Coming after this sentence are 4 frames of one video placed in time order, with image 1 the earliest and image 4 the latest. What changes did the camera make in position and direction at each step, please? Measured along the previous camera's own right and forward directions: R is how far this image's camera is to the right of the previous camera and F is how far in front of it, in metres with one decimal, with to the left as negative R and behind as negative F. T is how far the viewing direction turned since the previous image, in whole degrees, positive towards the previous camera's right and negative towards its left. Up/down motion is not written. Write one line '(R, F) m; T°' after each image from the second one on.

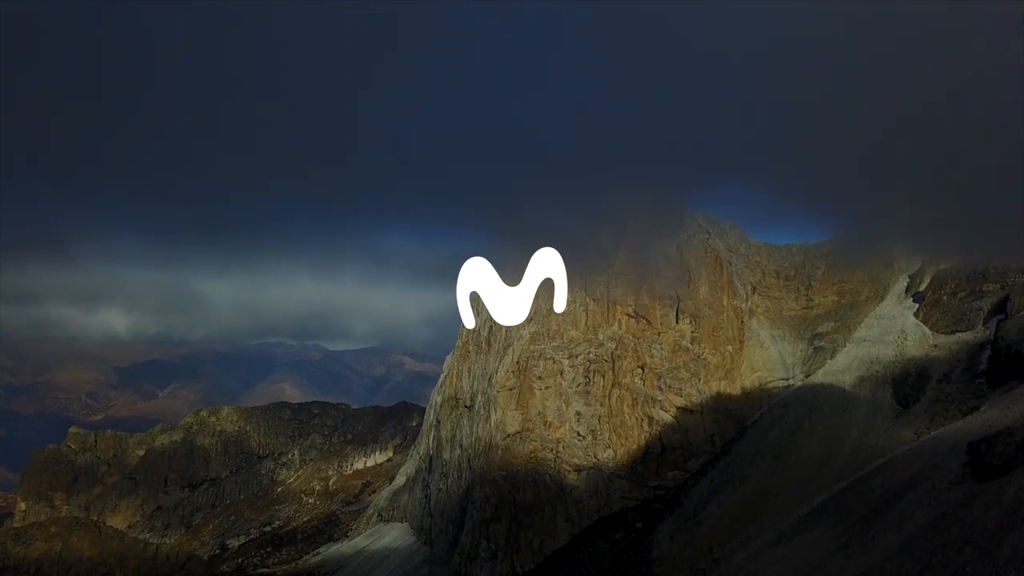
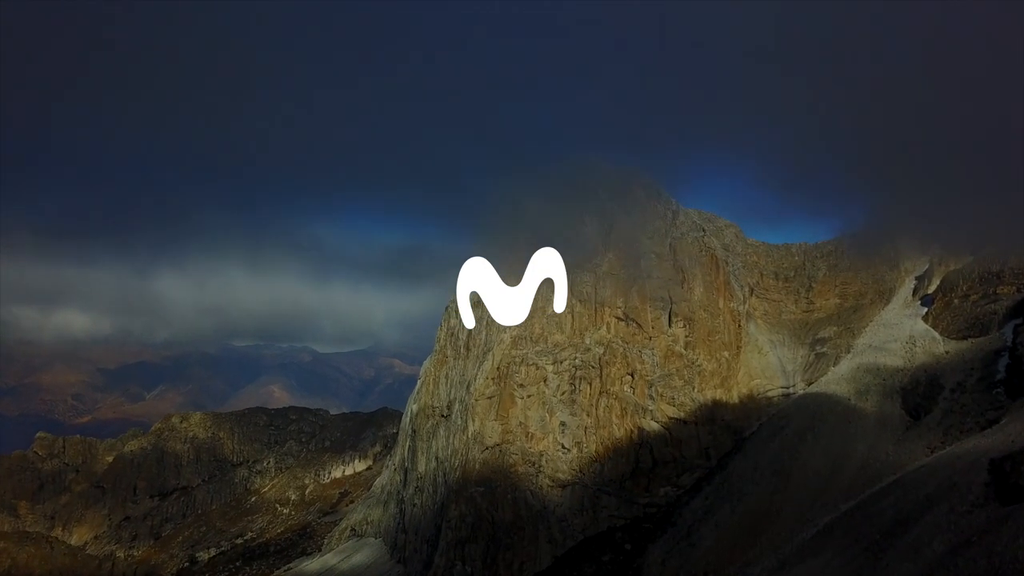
(+1.0, +5.2) m; +1°
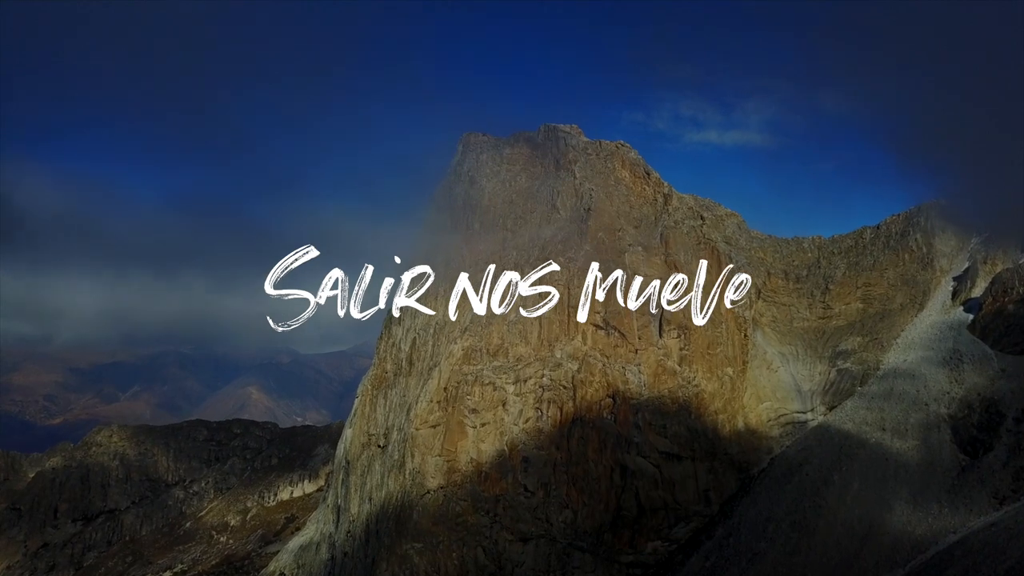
(+2.2, +13.3) m; +1°
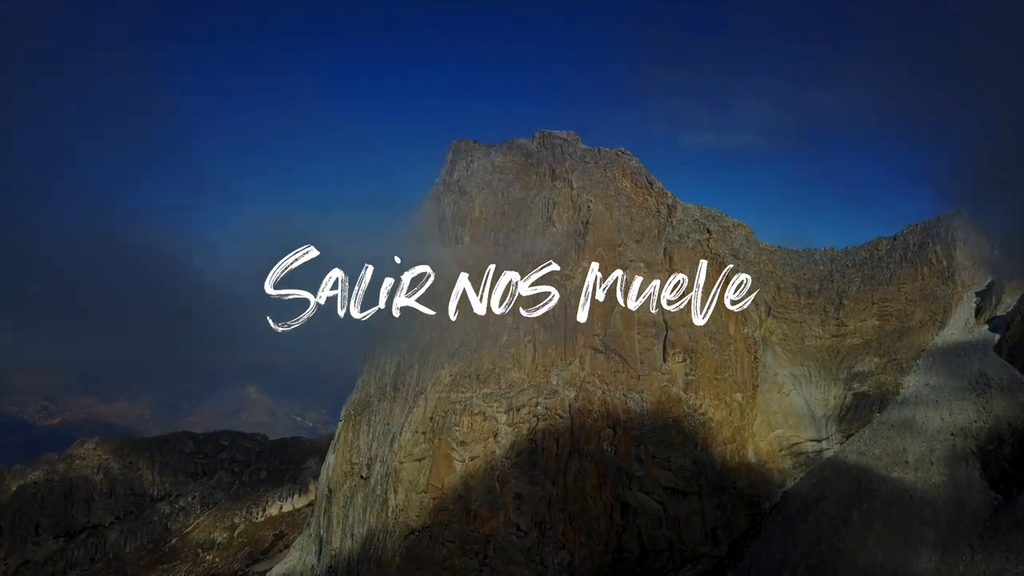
(+0.5, +3.9) m; 0°
